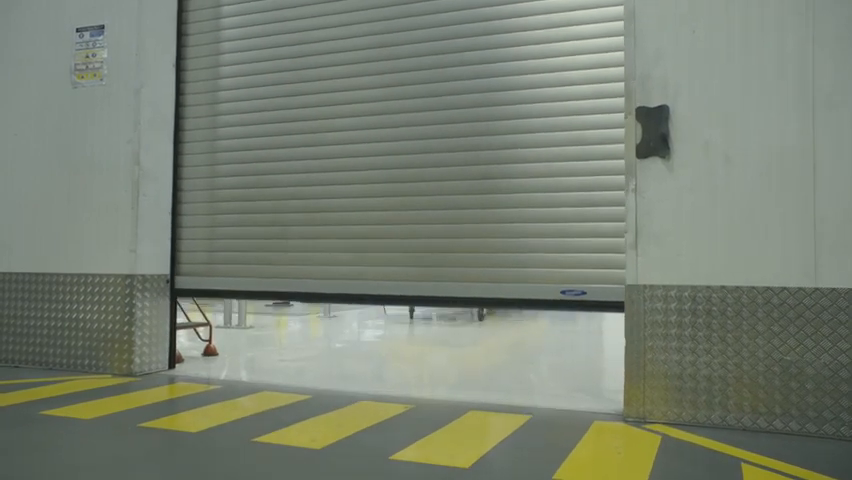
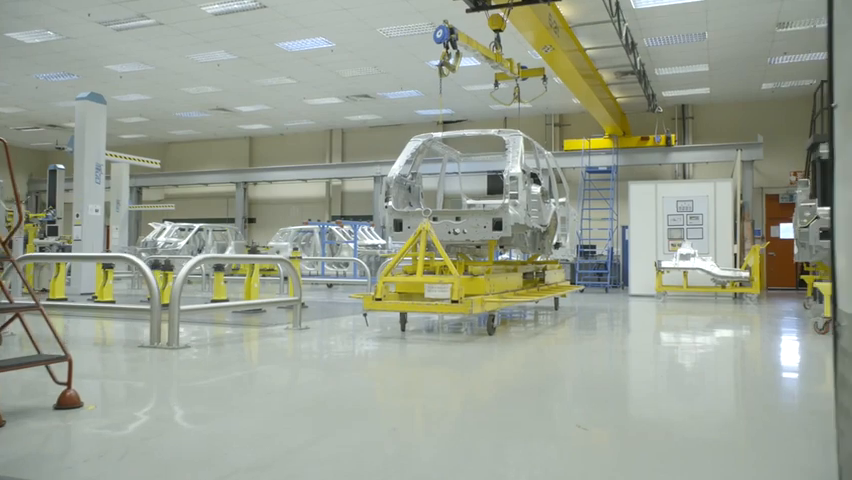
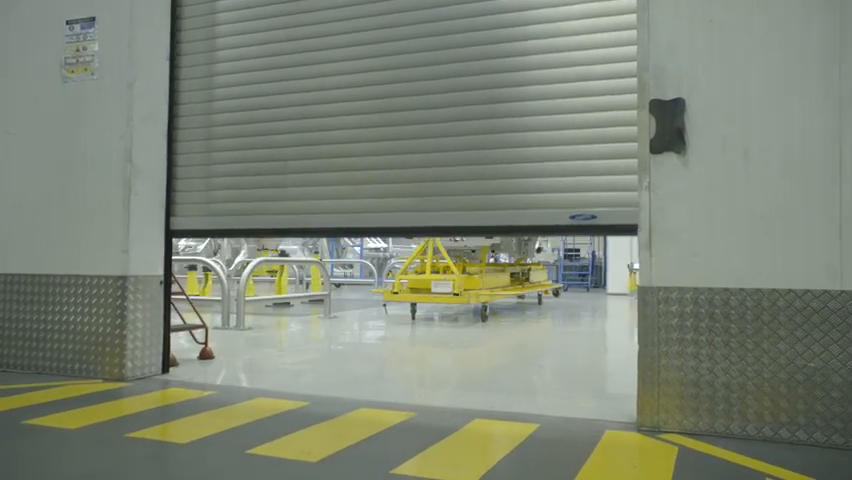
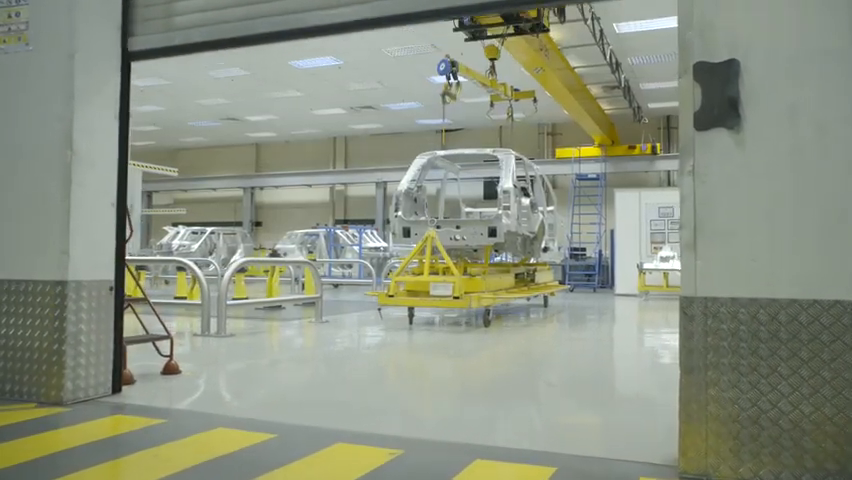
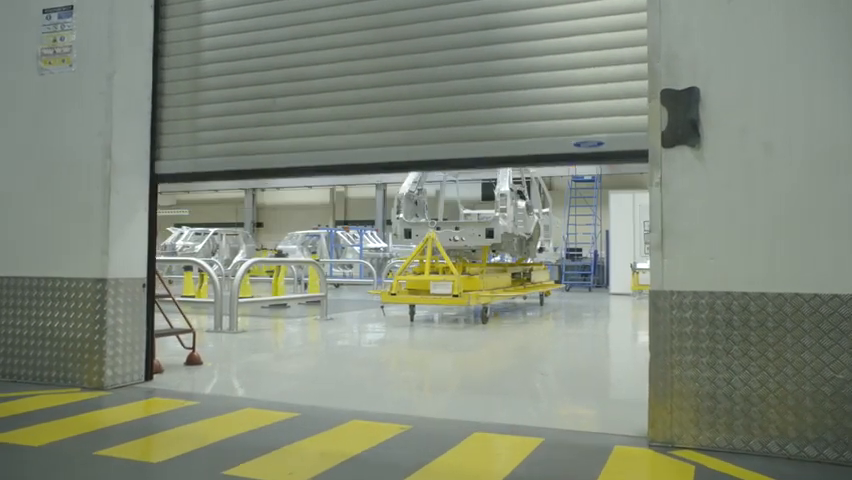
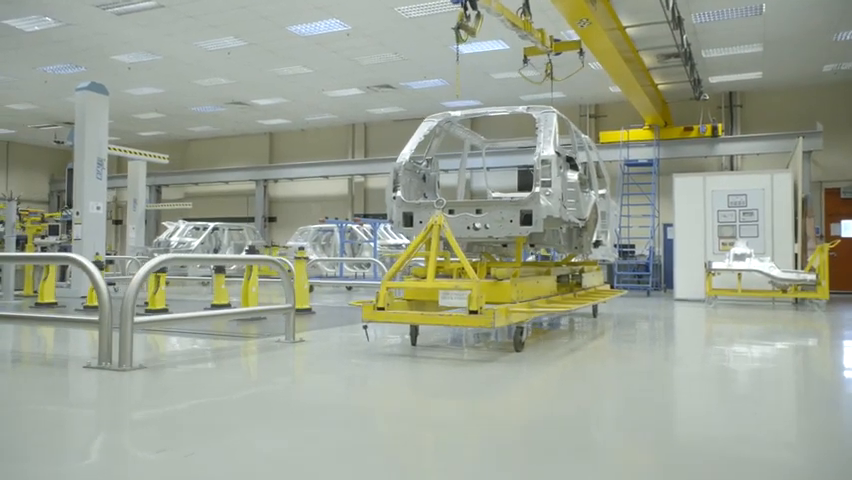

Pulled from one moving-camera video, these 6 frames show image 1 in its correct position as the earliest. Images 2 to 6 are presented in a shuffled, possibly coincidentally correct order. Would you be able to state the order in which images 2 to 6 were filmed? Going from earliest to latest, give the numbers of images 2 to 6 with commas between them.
3, 5, 4, 2, 6
